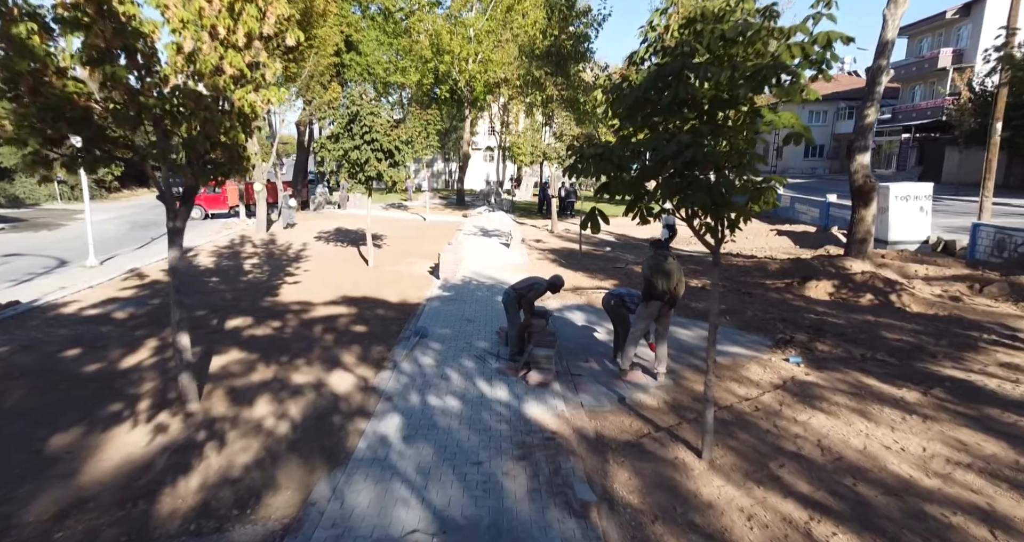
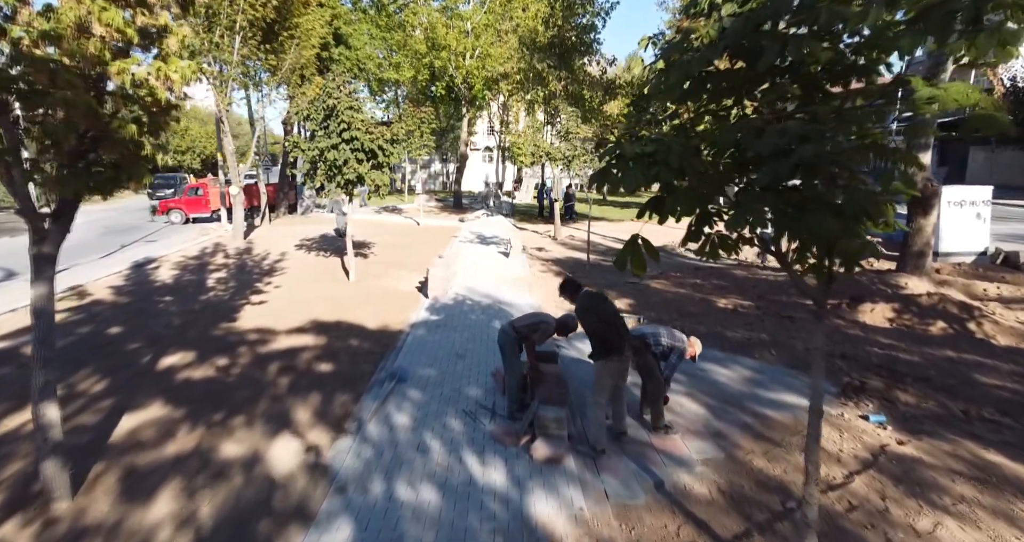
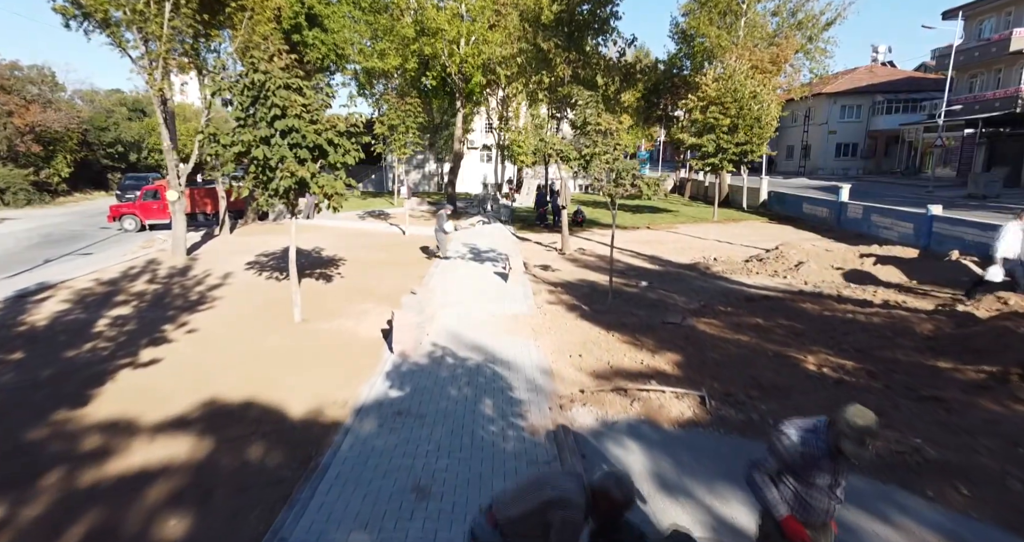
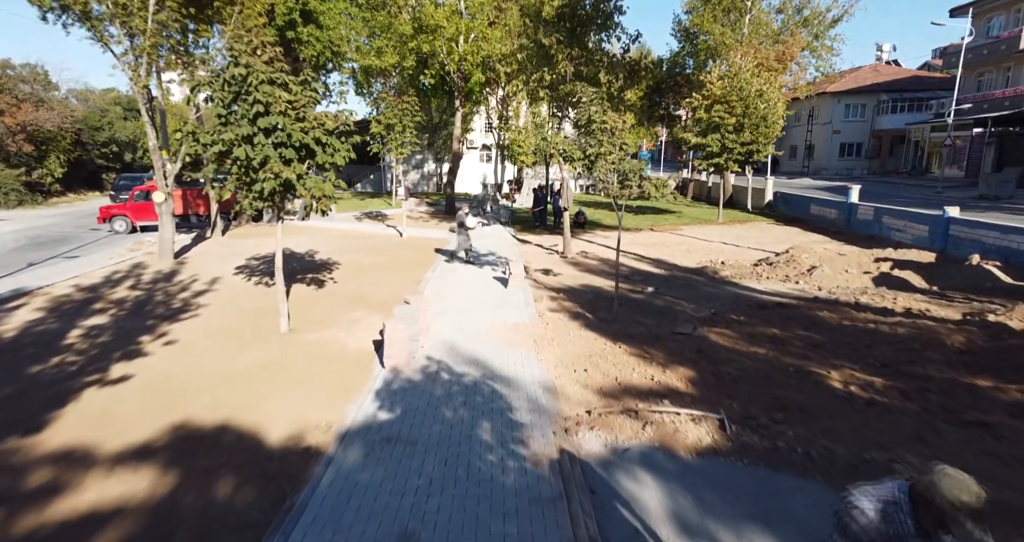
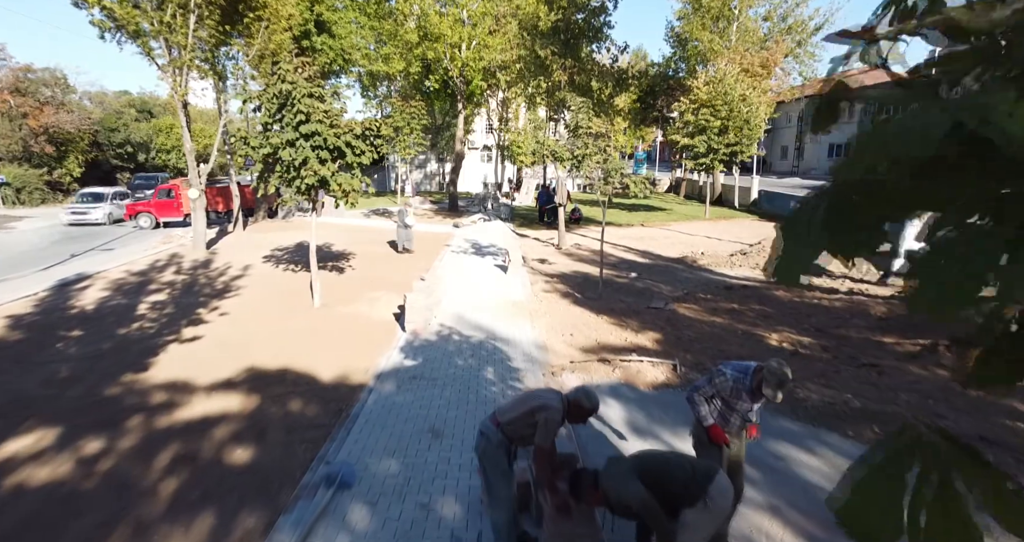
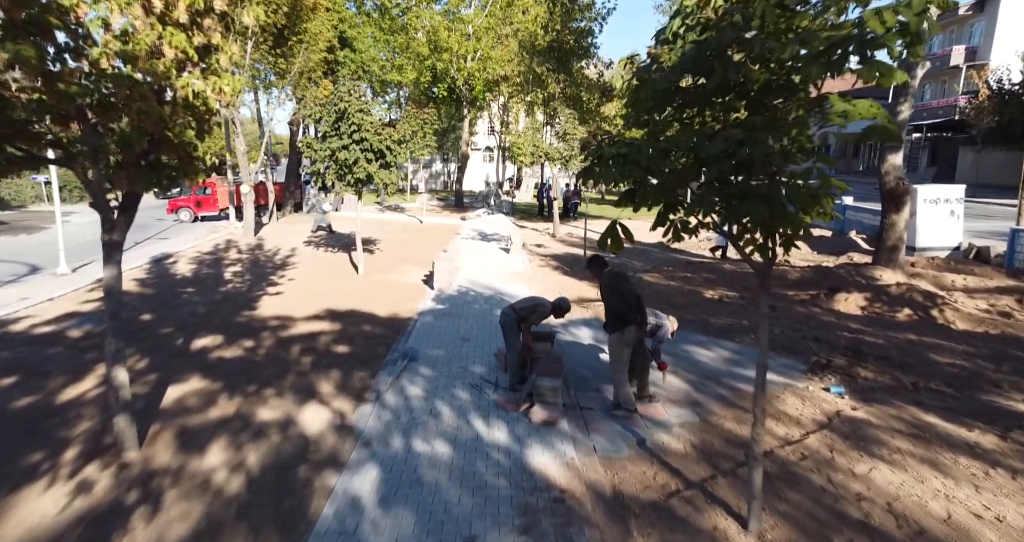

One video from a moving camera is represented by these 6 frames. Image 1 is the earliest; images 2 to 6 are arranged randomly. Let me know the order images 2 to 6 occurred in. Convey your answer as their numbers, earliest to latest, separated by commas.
6, 2, 5, 3, 4
